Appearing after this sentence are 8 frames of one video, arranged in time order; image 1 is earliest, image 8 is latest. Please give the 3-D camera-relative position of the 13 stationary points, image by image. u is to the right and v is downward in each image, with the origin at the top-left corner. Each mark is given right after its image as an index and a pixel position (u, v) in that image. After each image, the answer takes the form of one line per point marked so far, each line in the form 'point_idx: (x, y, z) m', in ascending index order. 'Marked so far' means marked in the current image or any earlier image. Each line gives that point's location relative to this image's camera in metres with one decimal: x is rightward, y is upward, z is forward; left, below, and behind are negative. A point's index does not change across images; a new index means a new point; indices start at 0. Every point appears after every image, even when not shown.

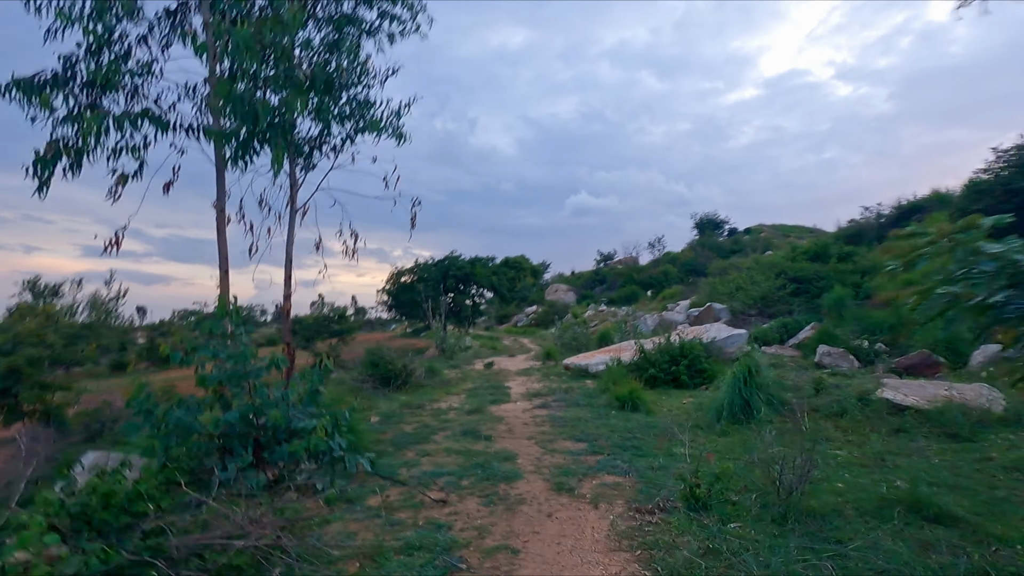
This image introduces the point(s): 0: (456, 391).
0: (-1.5, -2.7, +14.3) m
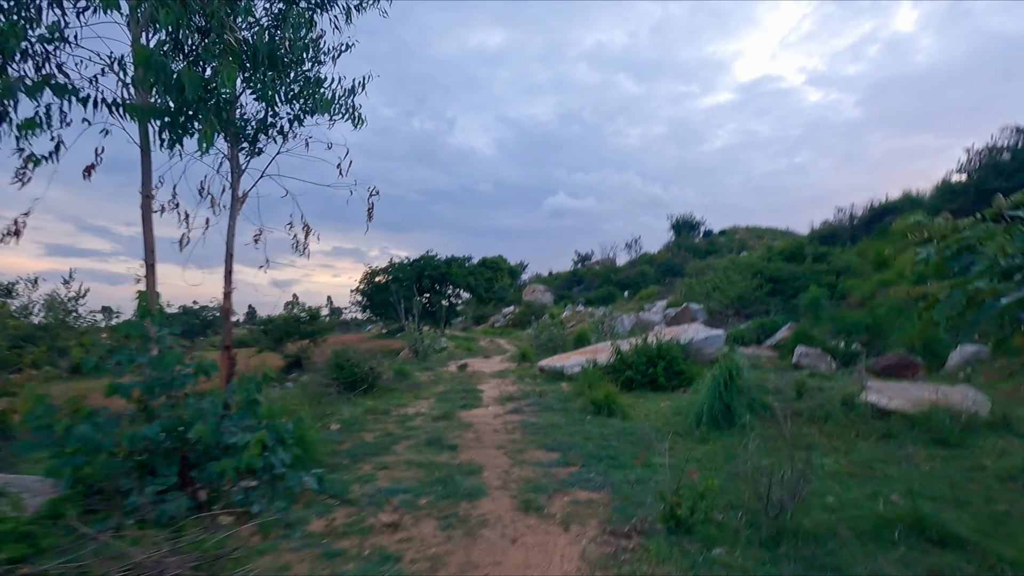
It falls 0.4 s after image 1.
0: (-2.2, -2.7, +13.7) m
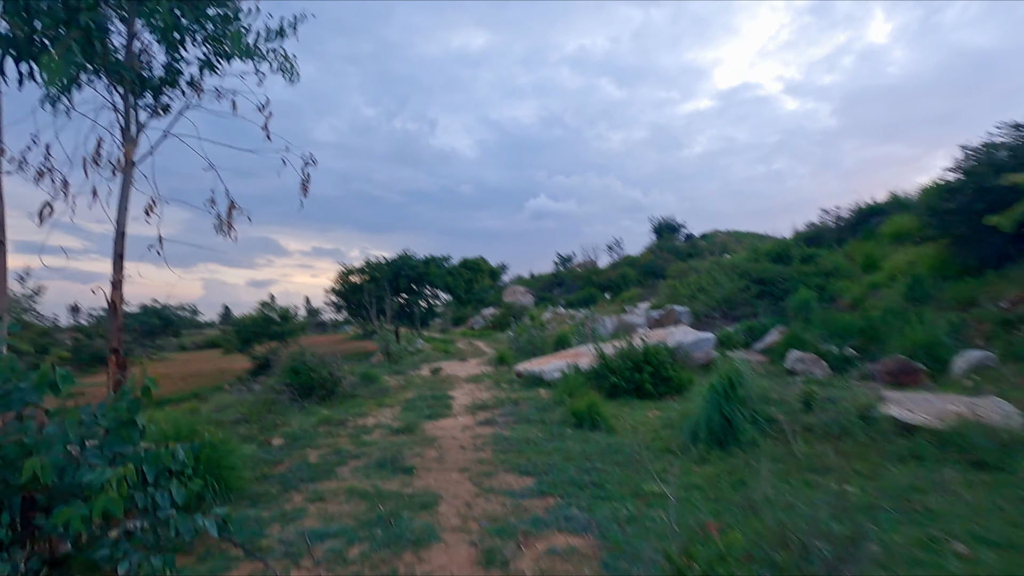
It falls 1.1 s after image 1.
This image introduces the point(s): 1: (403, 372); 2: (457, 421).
0: (-2.8, -2.7, +12.5) m
1: (-4.0, -3.1, +19.5) m
2: (-1.0, -2.5, +9.9) m
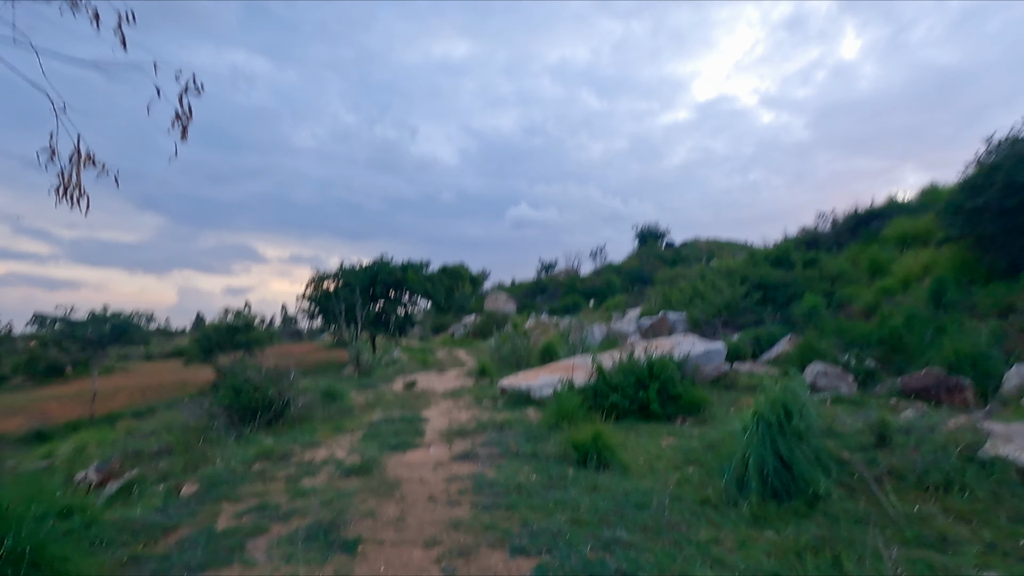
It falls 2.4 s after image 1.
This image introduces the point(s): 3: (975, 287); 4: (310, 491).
0: (-3.1, -2.7, +10.5) m
1: (-4.5, -3.2, +17.5) m
2: (-1.2, -2.5, +8.0) m
3: (+11.9, 0.0, +13.8) m
4: (-2.3, -2.3, +6.1) m
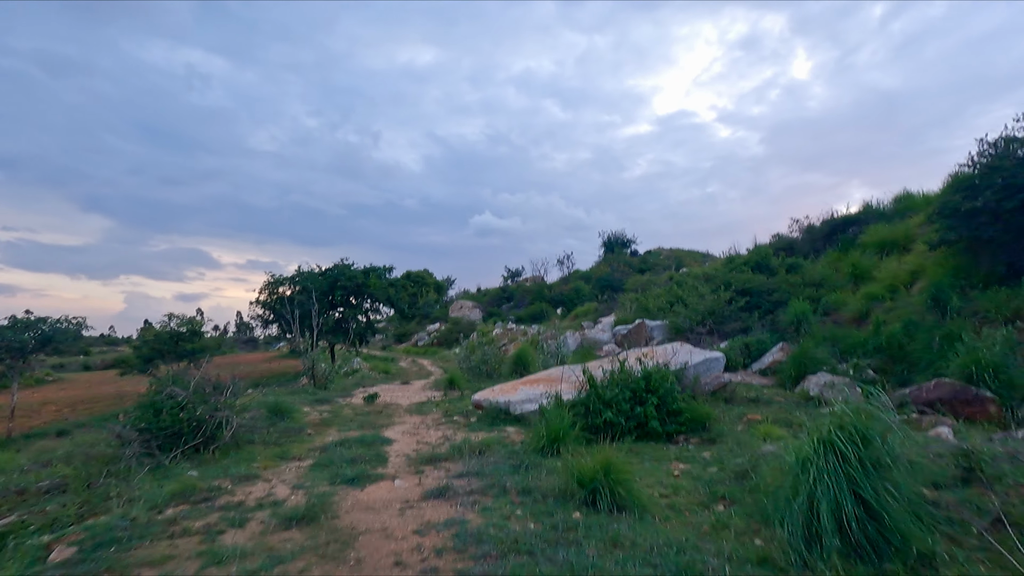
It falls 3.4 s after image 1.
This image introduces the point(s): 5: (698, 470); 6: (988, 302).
0: (-3.5, -2.7, +8.8) m
1: (-5.4, -3.3, +15.7) m
2: (-1.4, -2.4, +6.4) m
3: (+11.3, -0.1, +13.1) m
4: (-2.4, -2.2, +4.5) m
5: (+2.4, -2.3, +6.9) m
6: (+11.1, -0.3, +12.5) m
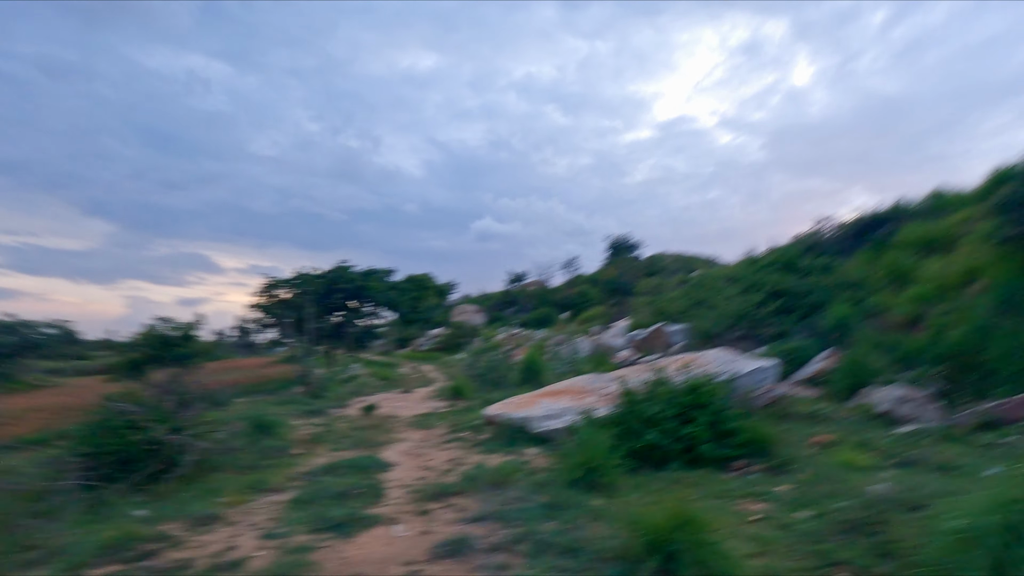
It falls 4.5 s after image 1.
0: (-3.1, -2.6, +7.3) m
1: (-5.0, -3.3, +14.2) m
2: (-1.1, -2.3, +4.9) m
3: (+11.7, -0.1, +11.6) m
4: (-2.0, -2.1, +3.0) m
5: (+2.7, -2.2, +5.4) m
6: (+11.4, -0.3, +11.0) m
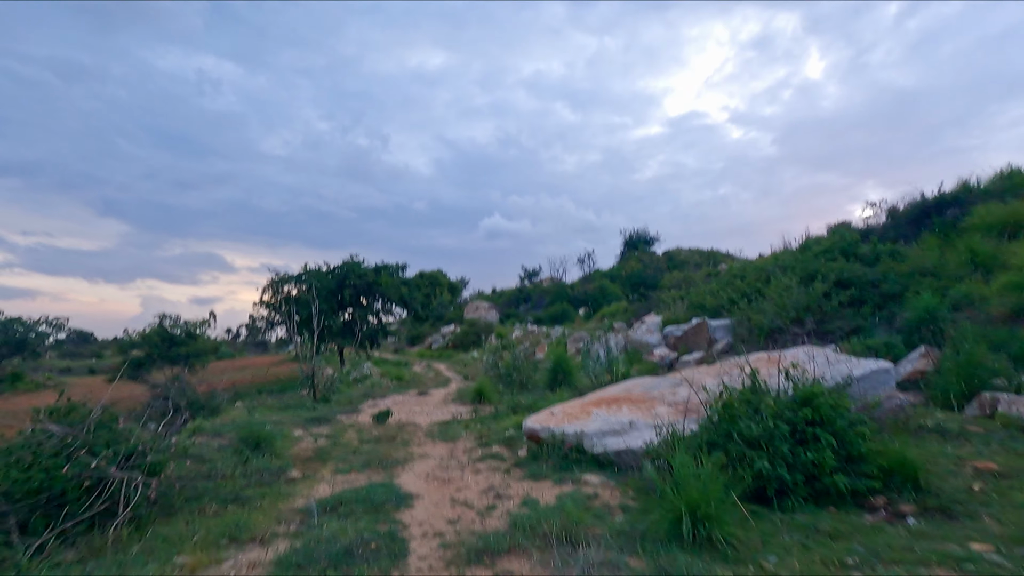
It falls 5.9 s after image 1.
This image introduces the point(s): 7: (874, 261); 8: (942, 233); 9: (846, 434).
0: (-2.5, -2.4, +5.4) m
1: (-4.2, -3.1, +12.4) m
2: (-0.5, -2.1, +3.0) m
3: (+12.4, +0.2, +9.5) m
4: (-1.5, -1.9, +1.1) m
5: (+3.4, -2.0, +3.5) m
6: (+12.1, 0.0, +8.8) m
7: (+11.5, +0.9, +17.0) m
8: (+15.1, +2.0, +18.8) m
9: (+3.7, -1.6, +5.8) m
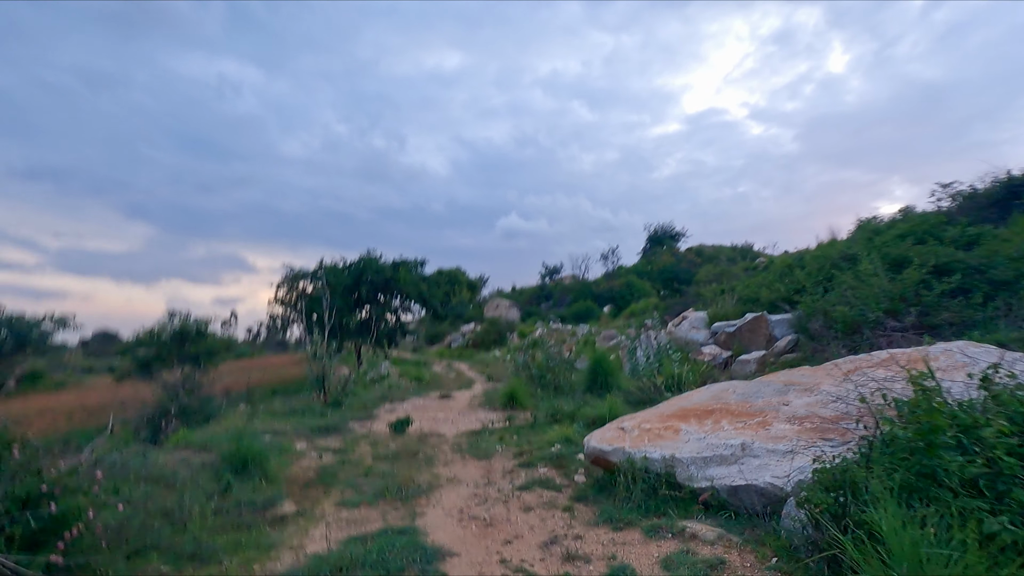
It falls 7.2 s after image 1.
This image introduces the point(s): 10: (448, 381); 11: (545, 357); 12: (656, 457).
0: (-1.9, -2.1, +3.5) m
1: (-3.4, -2.8, +10.5) m
2: (0.0, -1.8, +1.1) m
3: (+13.1, +0.5, +7.1) m
4: (-1.0, -1.6, -0.8) m
5: (+3.9, -1.7, +1.4) m
6: (+12.8, +0.3, +6.5) m
7: (+12.4, +1.2, +14.6) m
8: (+16.1, +2.3, +16.3) m
9: (+4.3, -1.3, +3.7) m
10: (-2.3, -3.5, +19.7) m
11: (+1.0, -2.1, +16.0) m
12: (+1.4, -1.7, +5.4) m
